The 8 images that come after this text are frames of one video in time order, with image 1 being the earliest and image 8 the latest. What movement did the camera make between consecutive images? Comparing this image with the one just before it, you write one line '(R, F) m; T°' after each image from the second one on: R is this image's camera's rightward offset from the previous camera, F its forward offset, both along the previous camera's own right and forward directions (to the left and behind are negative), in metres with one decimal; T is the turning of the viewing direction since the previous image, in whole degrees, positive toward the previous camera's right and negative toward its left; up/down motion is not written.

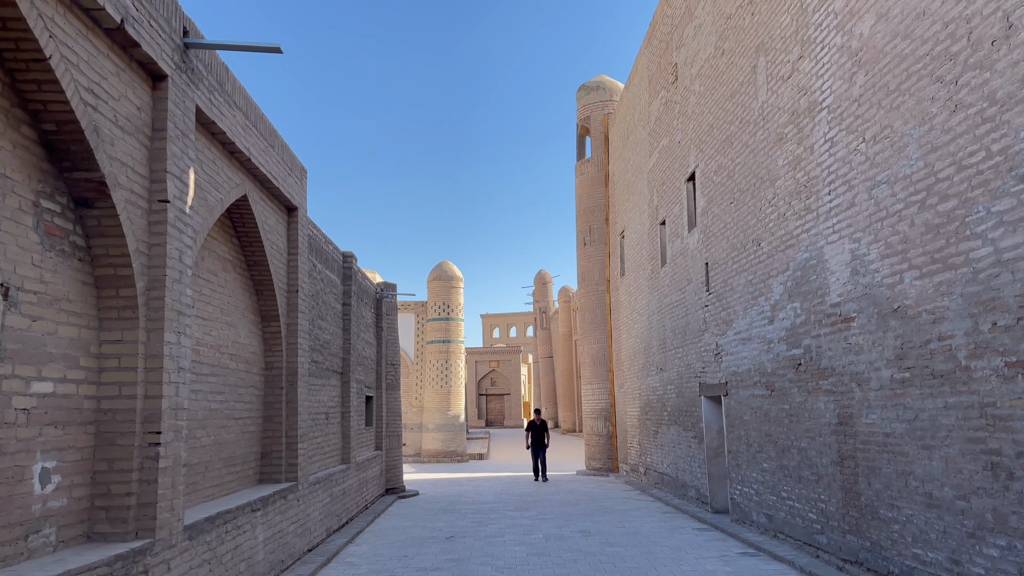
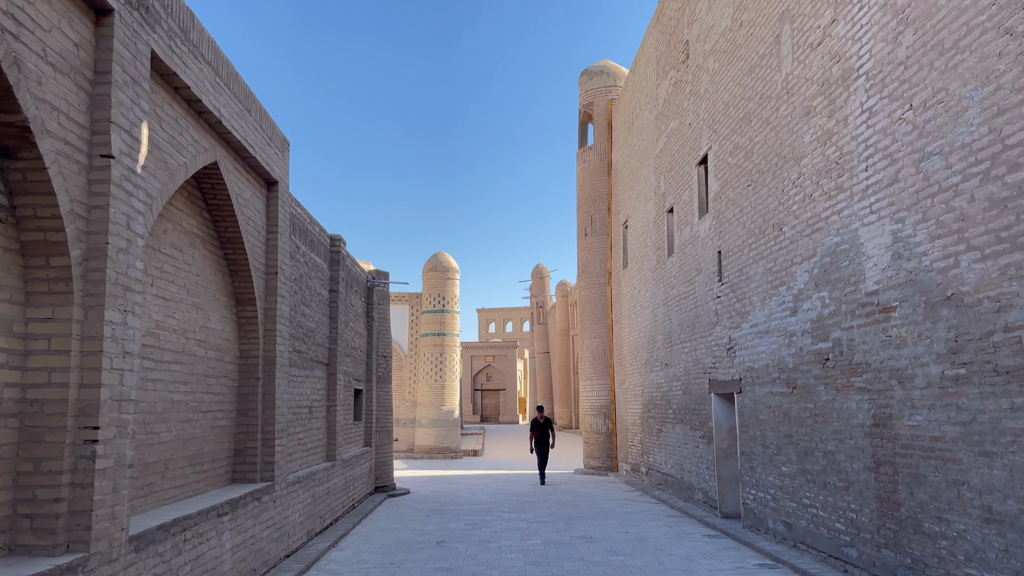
(0.0, +0.6) m; 0°
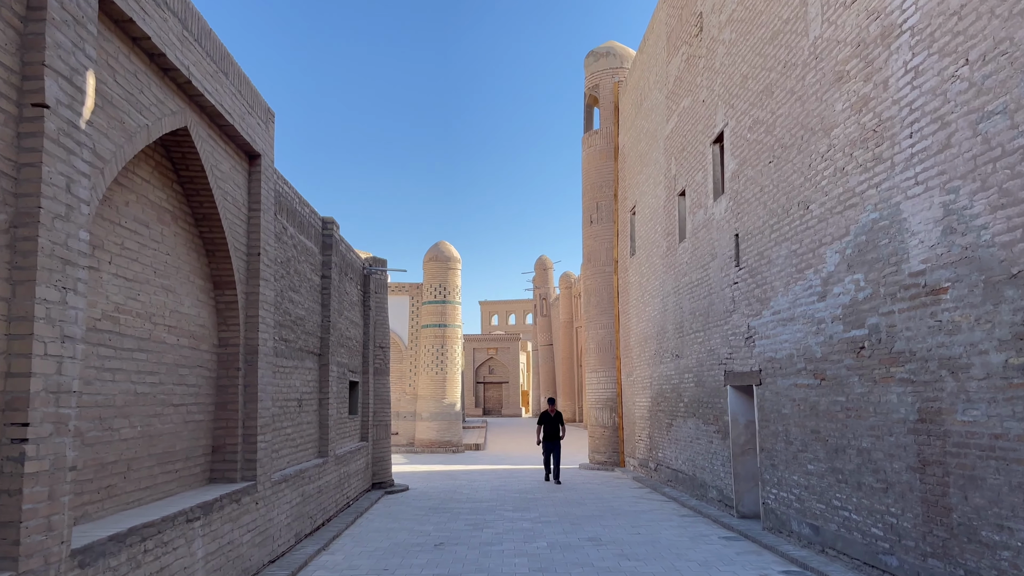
(0.0, +0.5) m; 0°
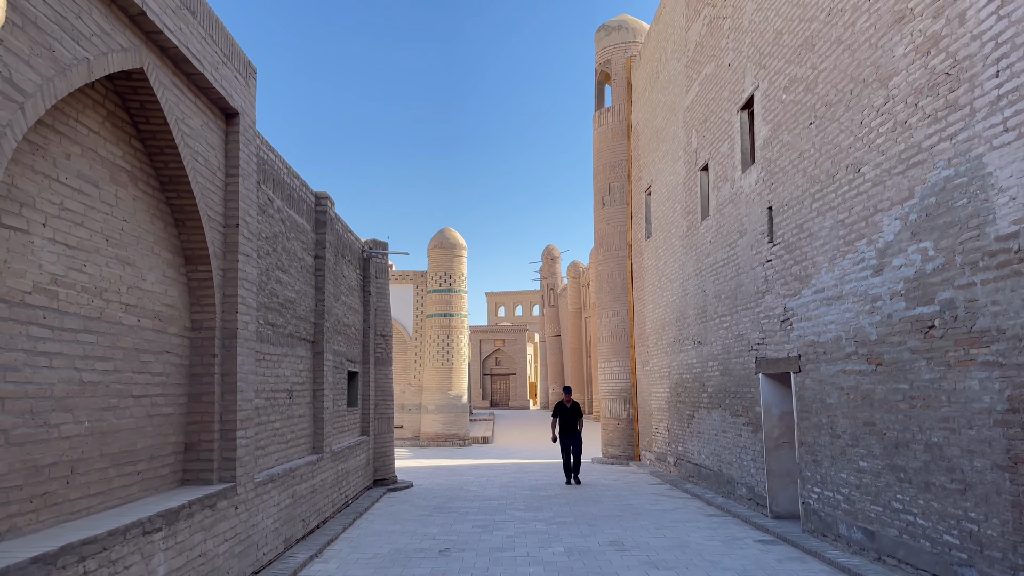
(0.0, +0.7) m; 0°
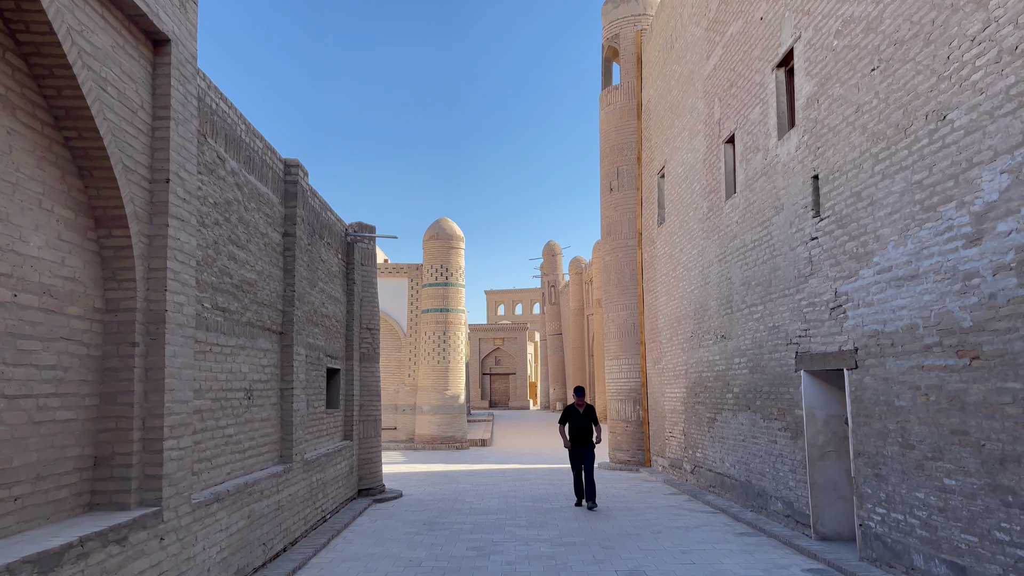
(0.0, +1.0) m; 0°
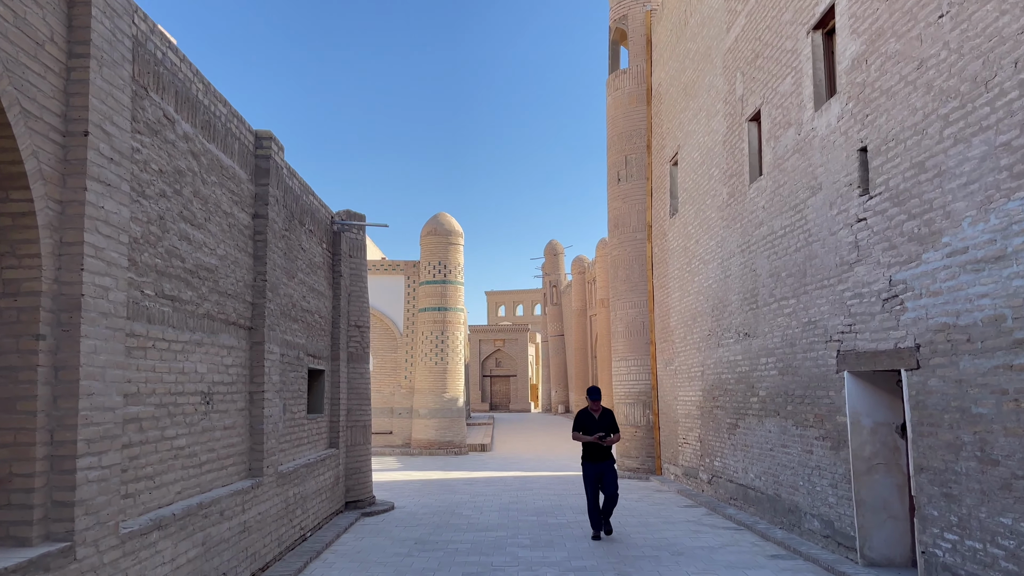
(0.0, +0.8) m; 0°
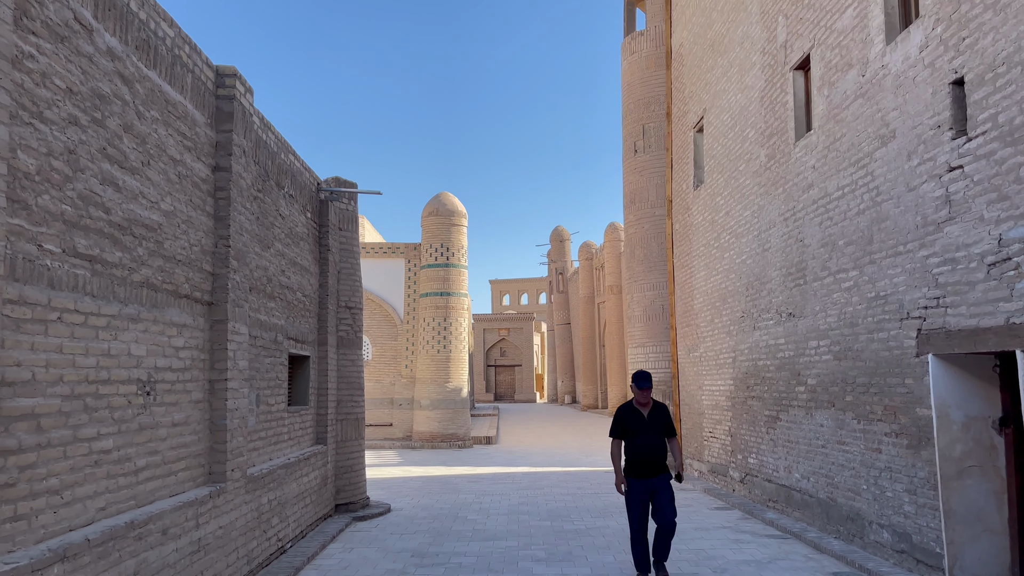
(-0.1, +0.9) m; 0°
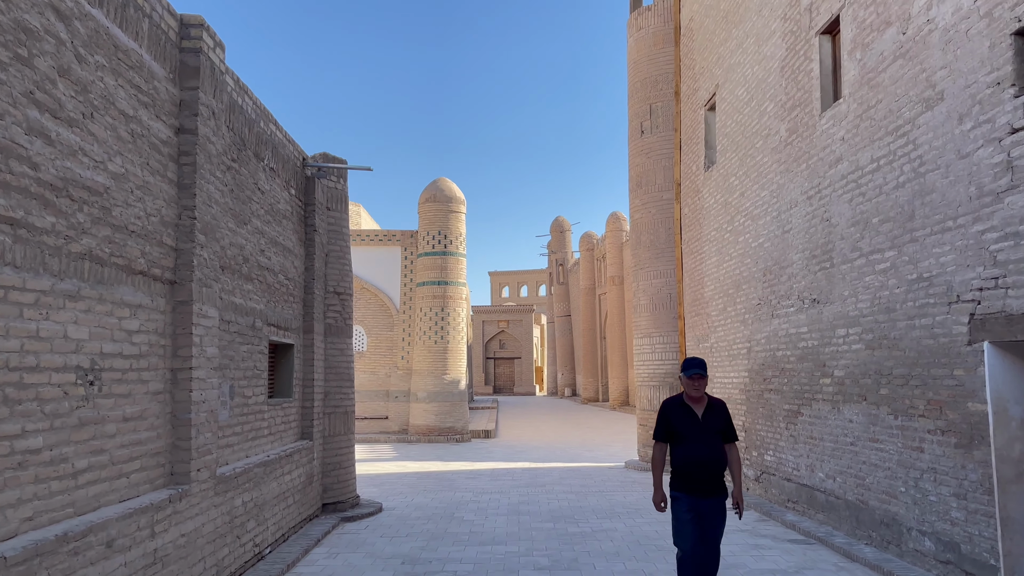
(0.0, +0.5) m; 0°
